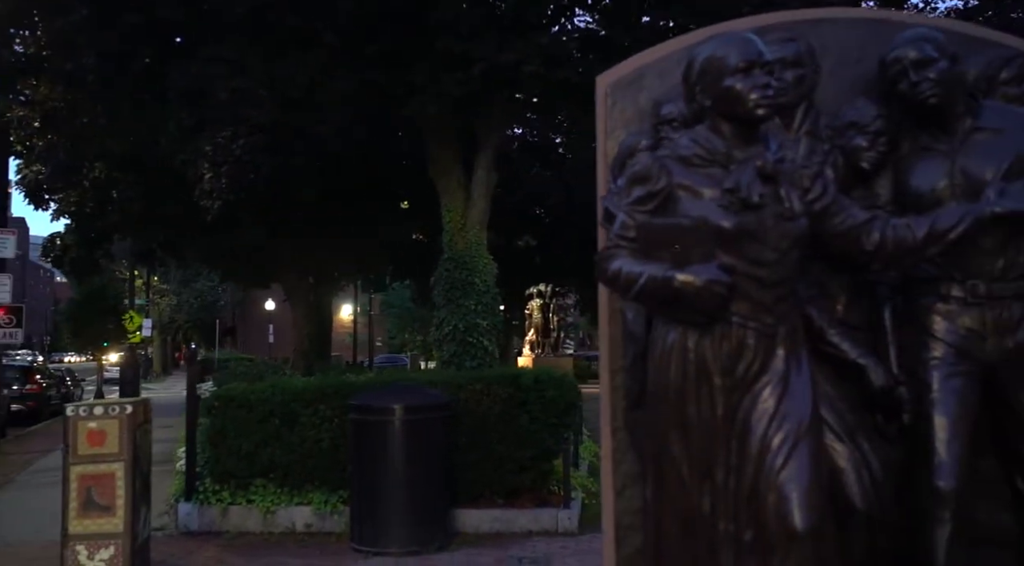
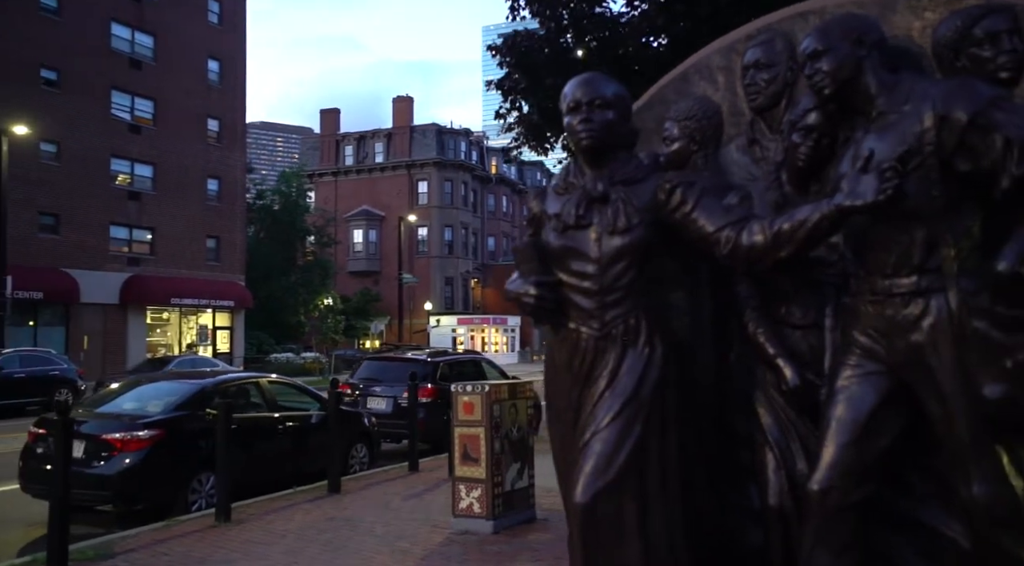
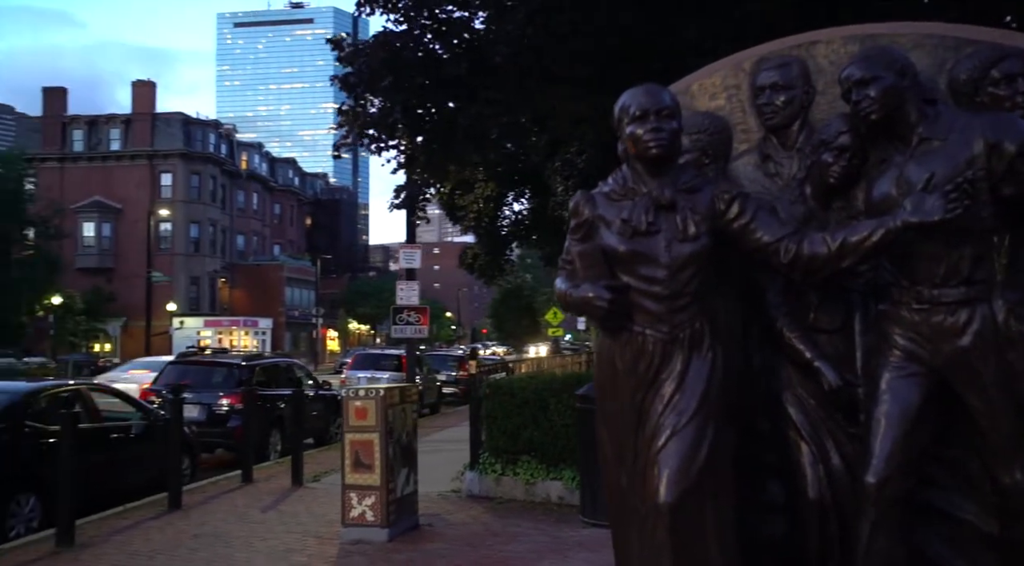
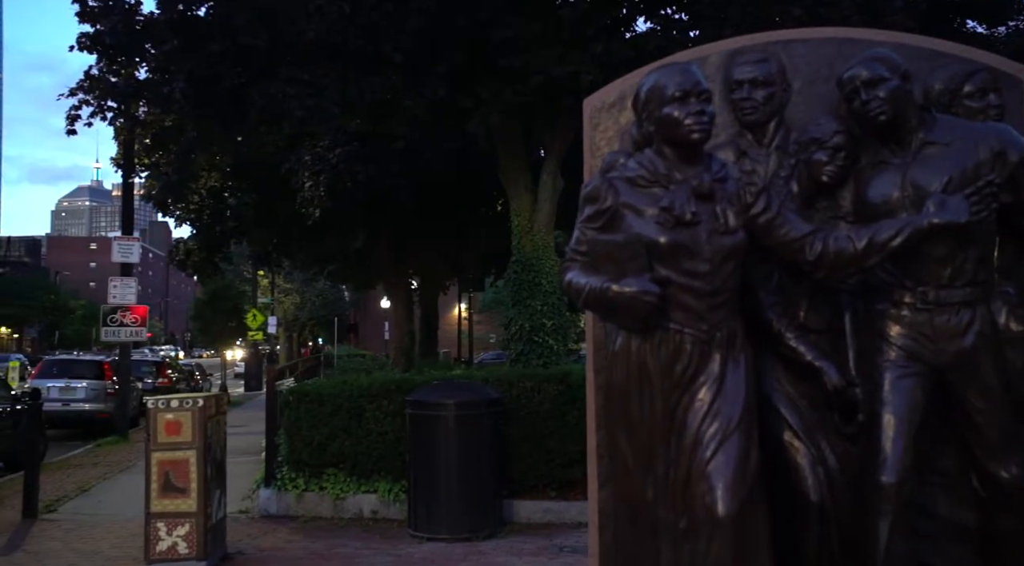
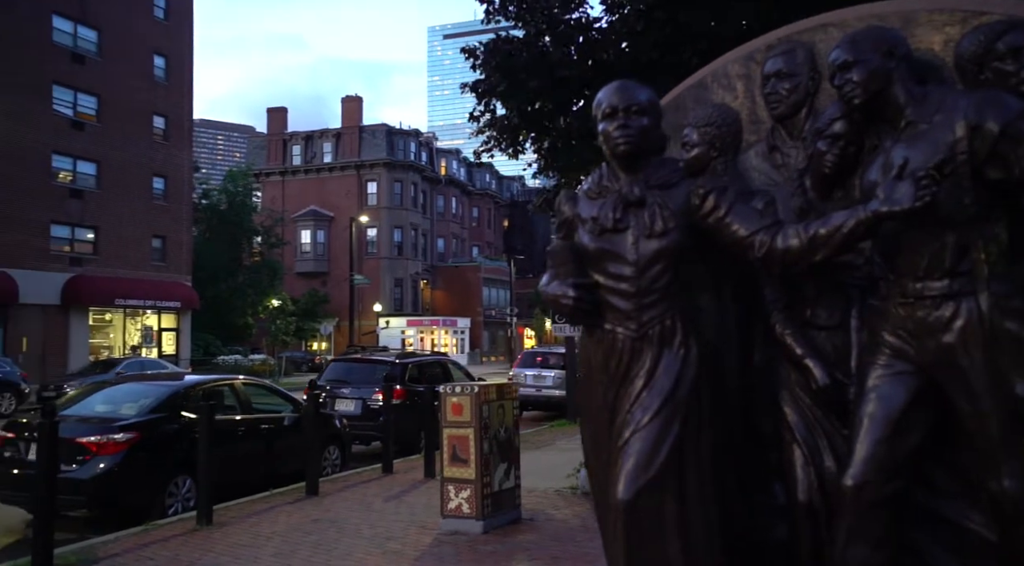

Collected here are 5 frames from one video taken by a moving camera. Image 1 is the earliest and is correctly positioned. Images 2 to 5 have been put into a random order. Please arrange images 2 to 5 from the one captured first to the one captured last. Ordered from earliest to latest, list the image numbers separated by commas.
4, 3, 5, 2
